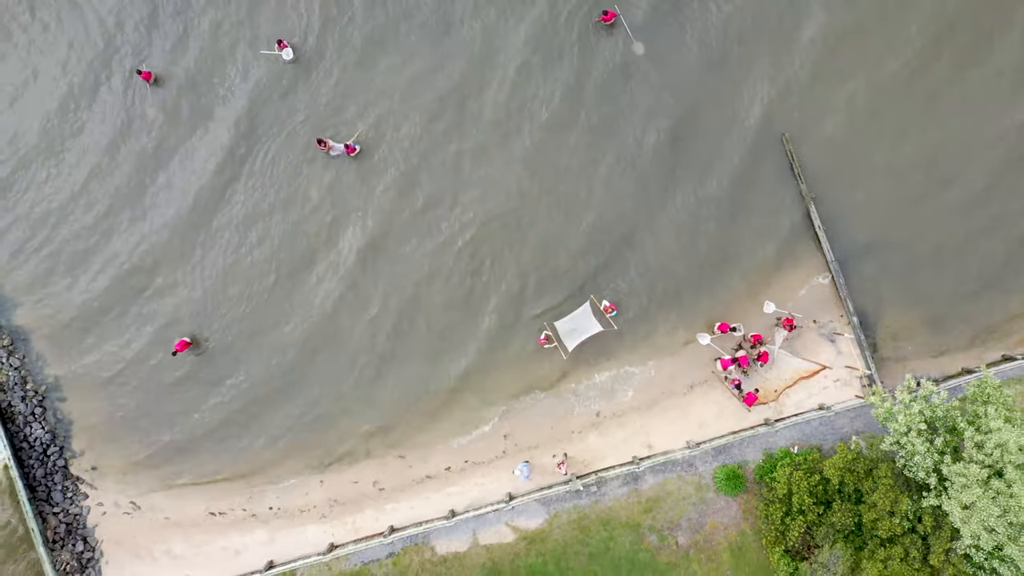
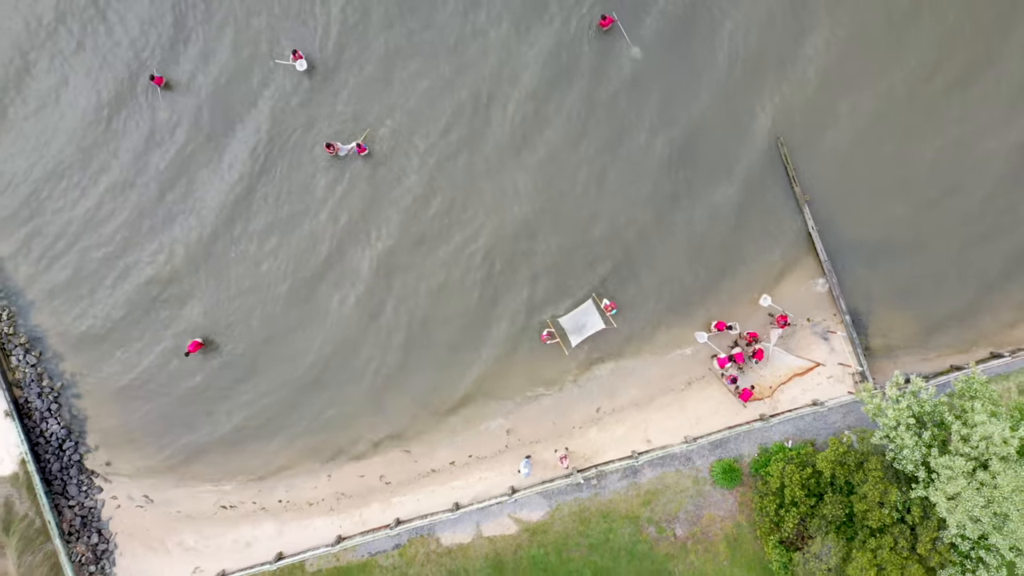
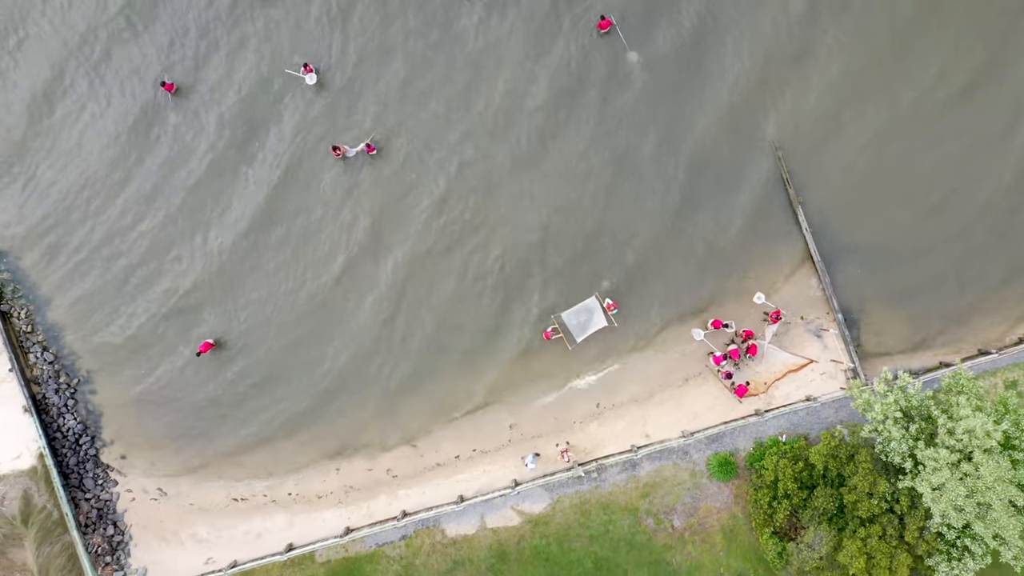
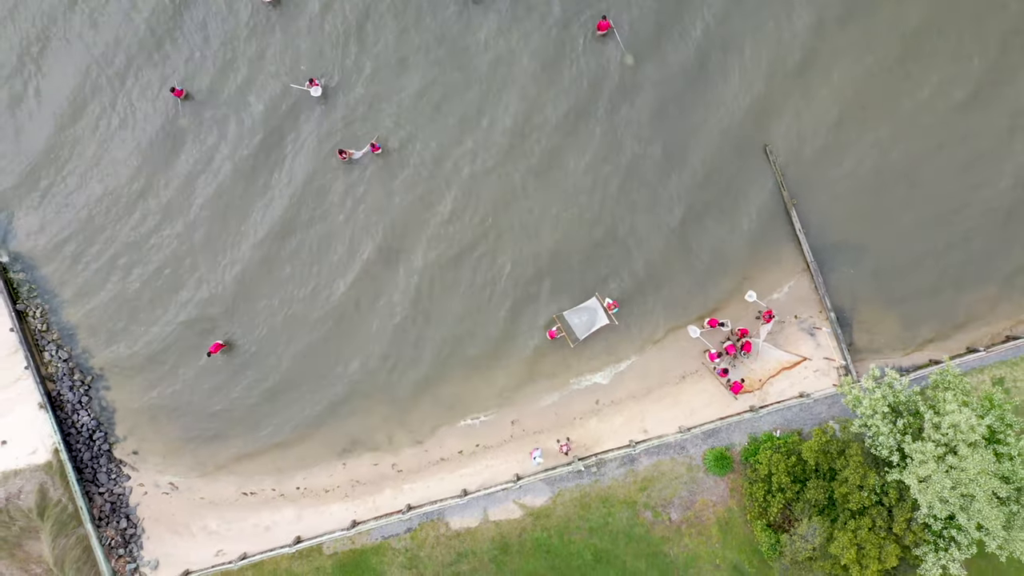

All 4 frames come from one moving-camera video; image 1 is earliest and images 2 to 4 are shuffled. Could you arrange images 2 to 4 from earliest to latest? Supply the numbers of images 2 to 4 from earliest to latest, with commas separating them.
2, 3, 4
